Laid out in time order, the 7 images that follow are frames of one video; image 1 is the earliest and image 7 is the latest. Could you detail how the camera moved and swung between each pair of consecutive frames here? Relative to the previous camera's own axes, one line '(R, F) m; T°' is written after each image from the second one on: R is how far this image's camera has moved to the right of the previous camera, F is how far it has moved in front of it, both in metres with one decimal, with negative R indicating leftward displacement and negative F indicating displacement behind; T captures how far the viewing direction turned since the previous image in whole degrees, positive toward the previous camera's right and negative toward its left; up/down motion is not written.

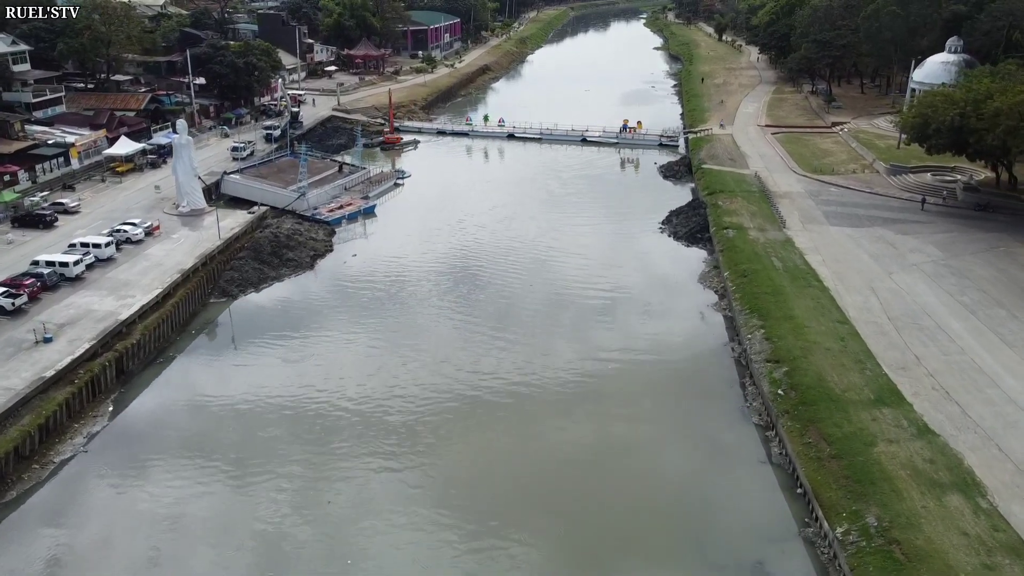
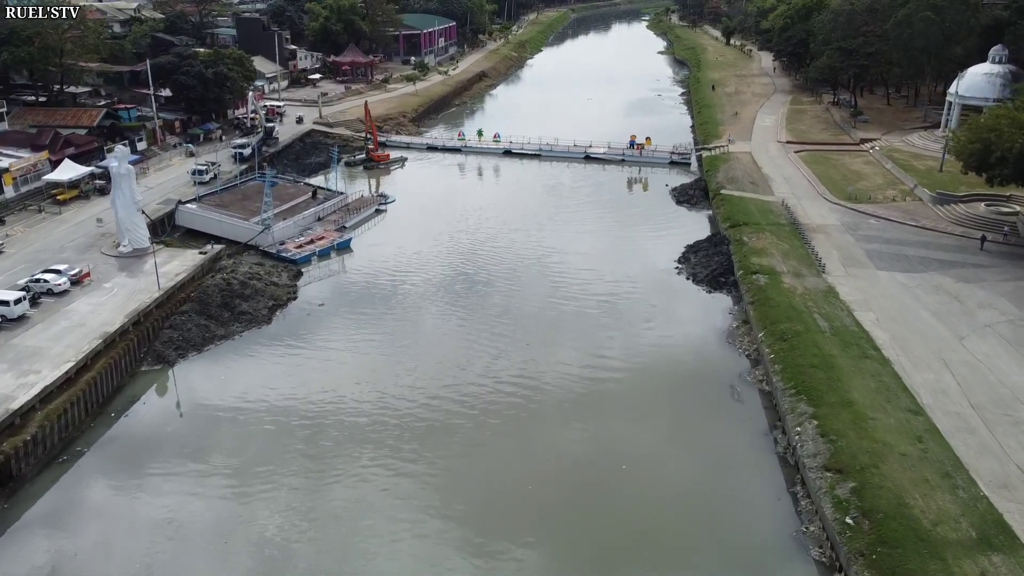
(+0.3, +5.7) m; 0°
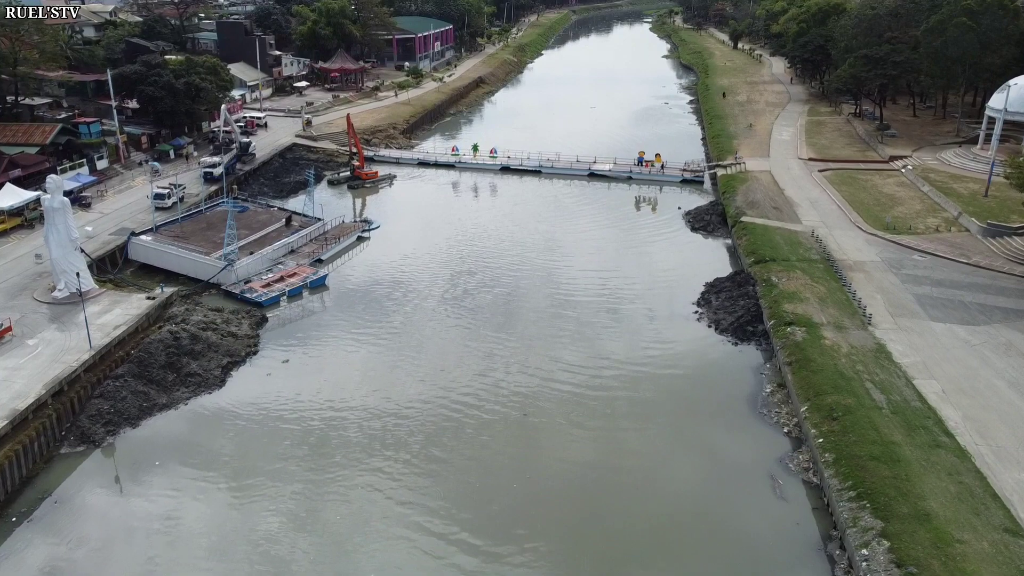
(+0.2, +4.7) m; 0°
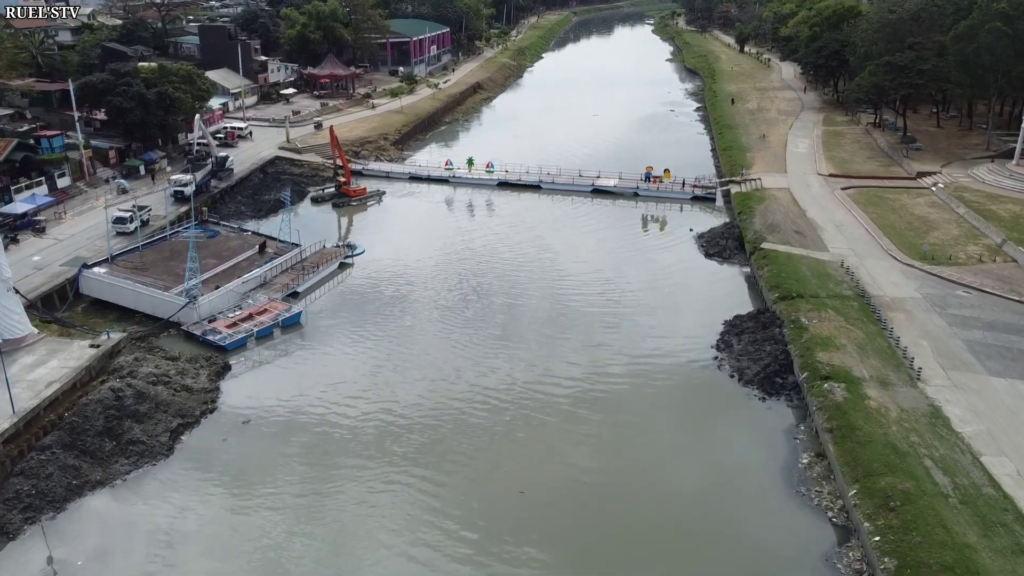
(+0.2, +3.8) m; 0°
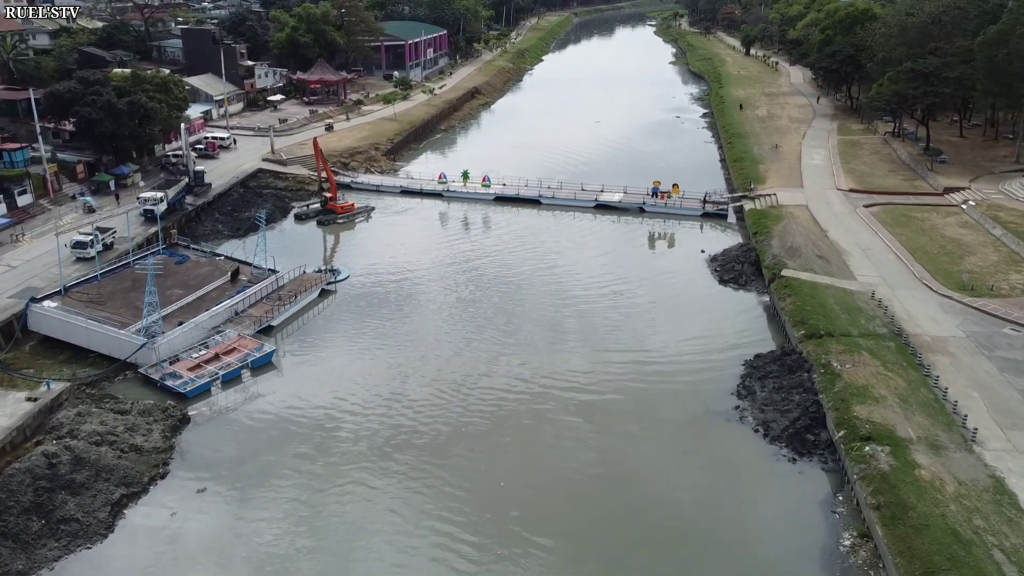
(+0.2, +3.3) m; 0°
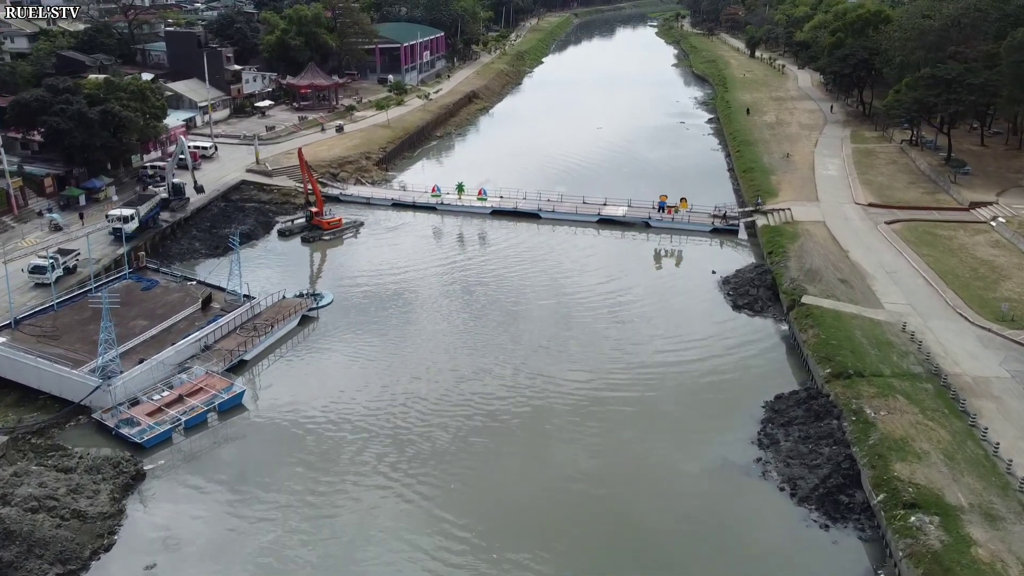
(+0.2, +2.8) m; 0°
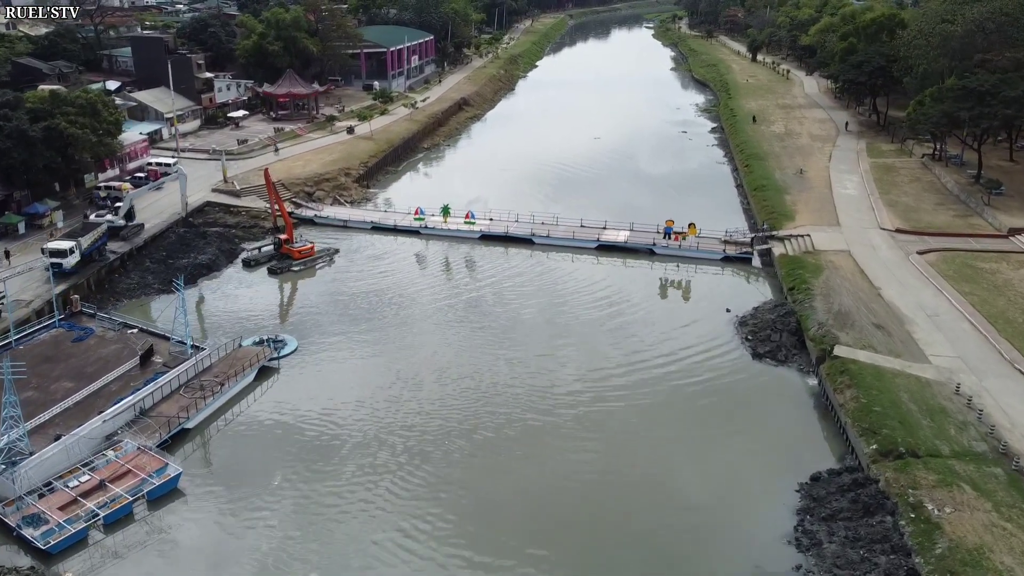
(+0.2, +4.2) m; 0°
